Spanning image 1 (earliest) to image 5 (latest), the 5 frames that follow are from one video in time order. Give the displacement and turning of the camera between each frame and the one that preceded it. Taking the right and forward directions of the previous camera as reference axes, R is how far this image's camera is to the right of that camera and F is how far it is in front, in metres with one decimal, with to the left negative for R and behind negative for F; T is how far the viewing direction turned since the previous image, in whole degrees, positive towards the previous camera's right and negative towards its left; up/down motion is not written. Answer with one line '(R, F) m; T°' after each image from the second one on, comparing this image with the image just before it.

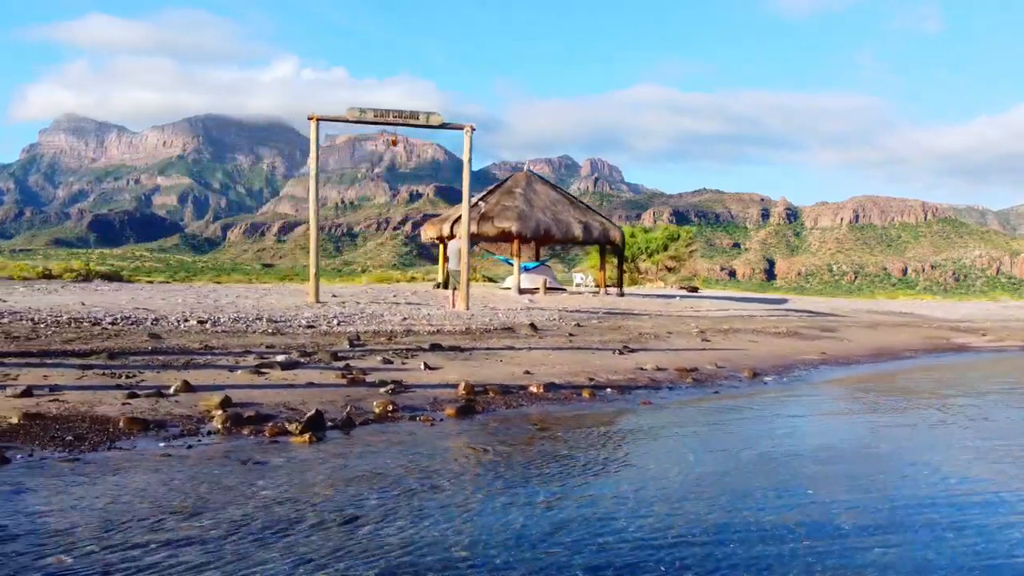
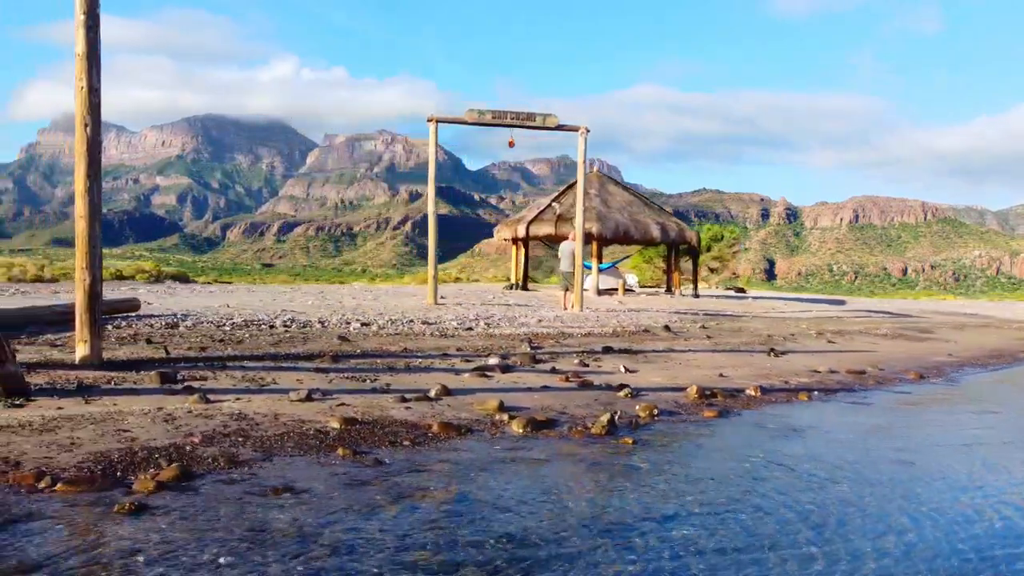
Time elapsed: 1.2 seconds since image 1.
(-1.8, 0.0) m; 0°
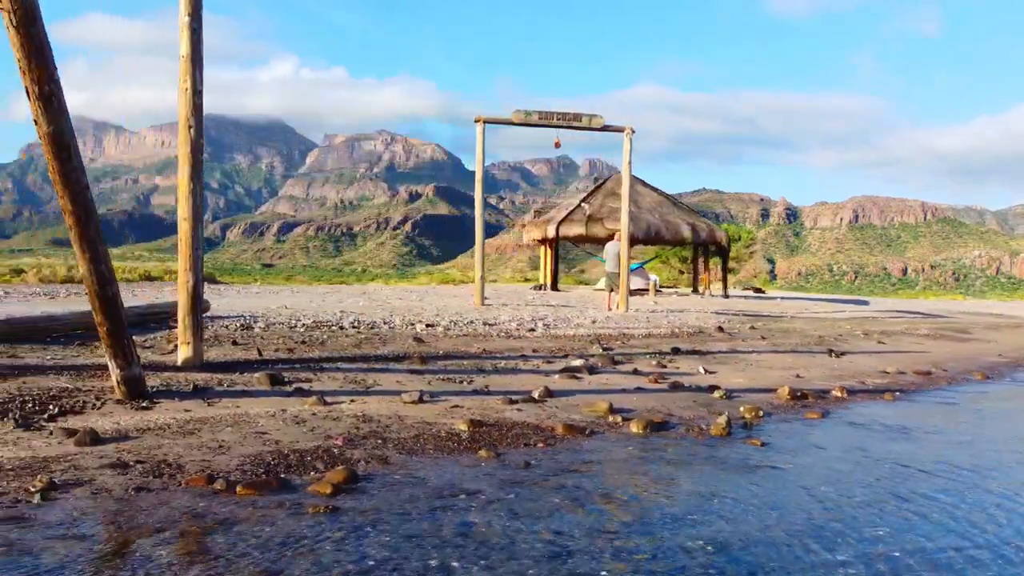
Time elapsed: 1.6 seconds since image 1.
(-0.7, 0.0) m; 0°
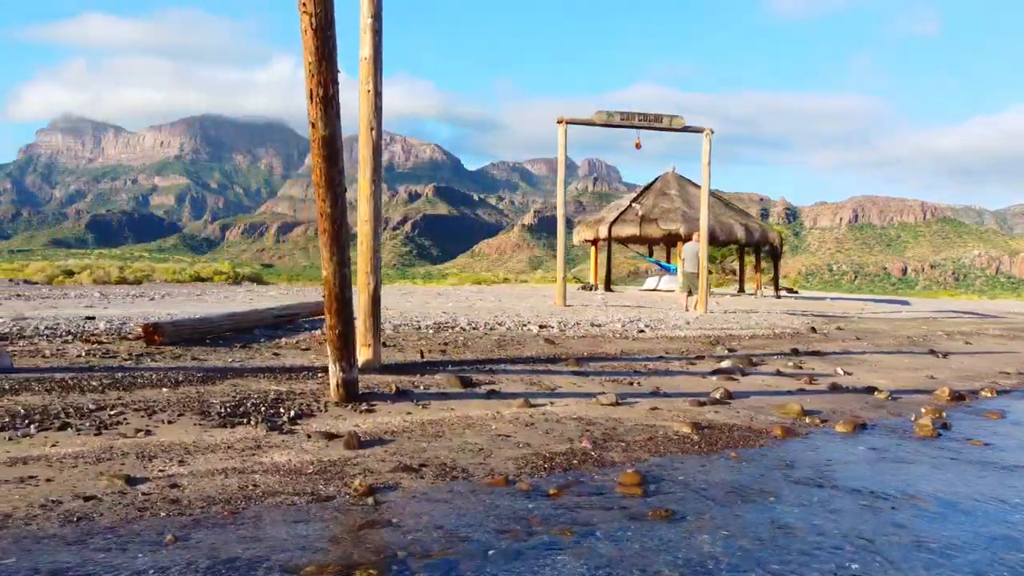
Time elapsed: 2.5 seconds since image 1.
(-1.2, 0.0) m; 0°
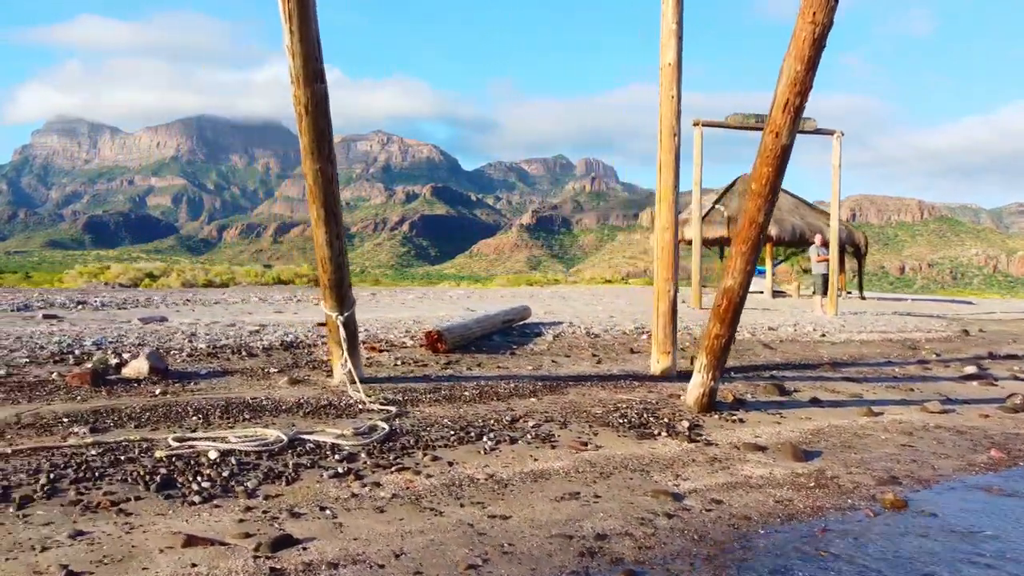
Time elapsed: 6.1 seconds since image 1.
(-2.0, +0.1) m; +1°
